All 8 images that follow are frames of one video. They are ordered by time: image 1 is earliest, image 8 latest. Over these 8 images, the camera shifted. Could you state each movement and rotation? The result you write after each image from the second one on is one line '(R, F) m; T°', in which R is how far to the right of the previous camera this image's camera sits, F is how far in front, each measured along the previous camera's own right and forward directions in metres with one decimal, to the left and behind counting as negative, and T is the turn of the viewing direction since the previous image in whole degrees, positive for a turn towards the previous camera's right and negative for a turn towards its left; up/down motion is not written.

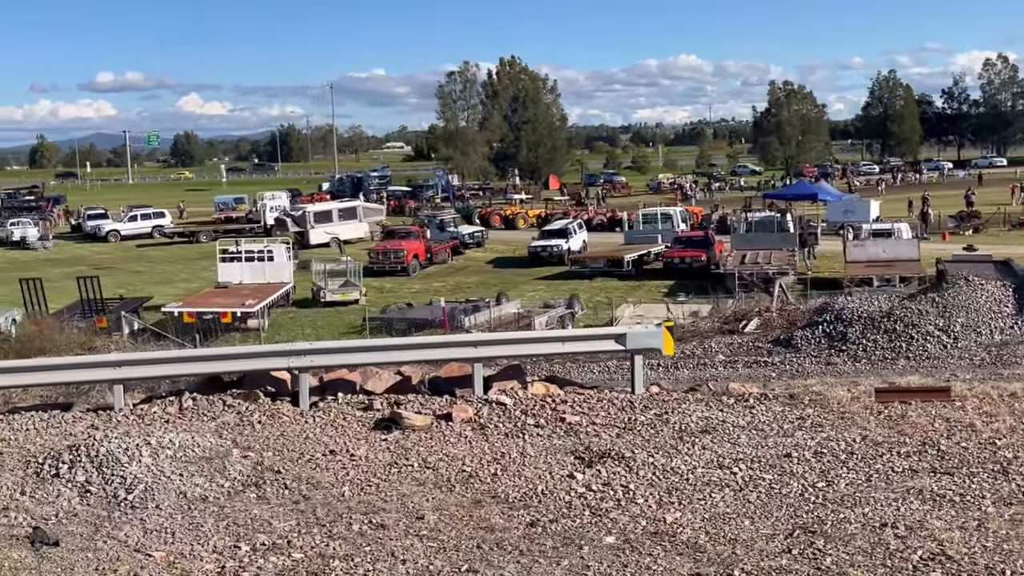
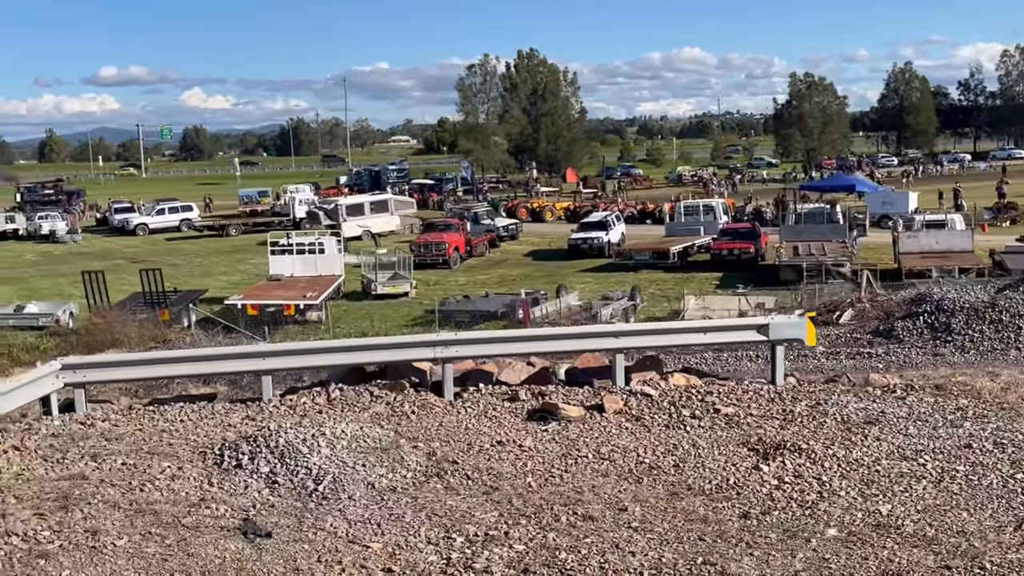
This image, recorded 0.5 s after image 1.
(-0.9, +0.1) m; -1°
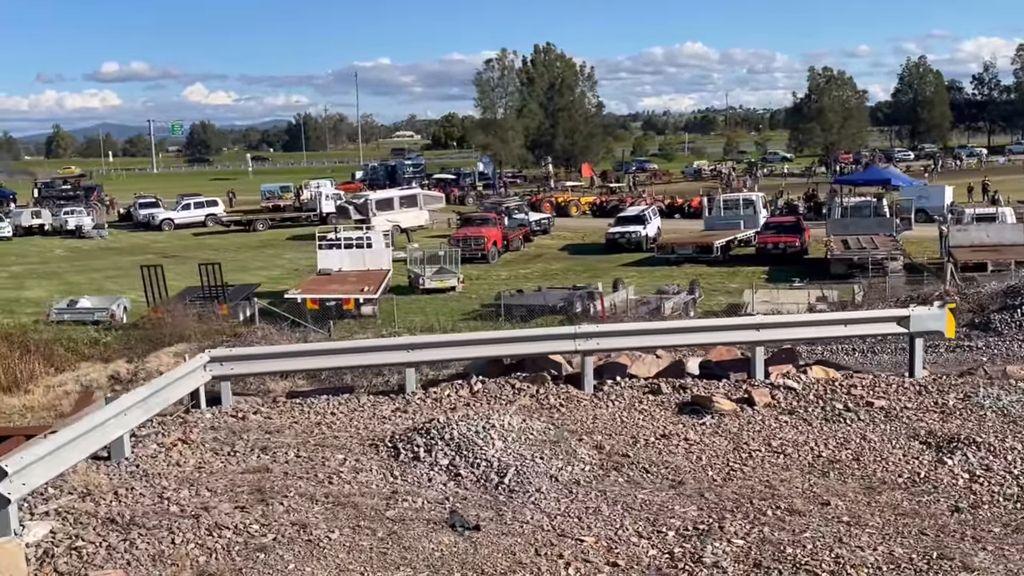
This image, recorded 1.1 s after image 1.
(-0.9, +0.1) m; -1°
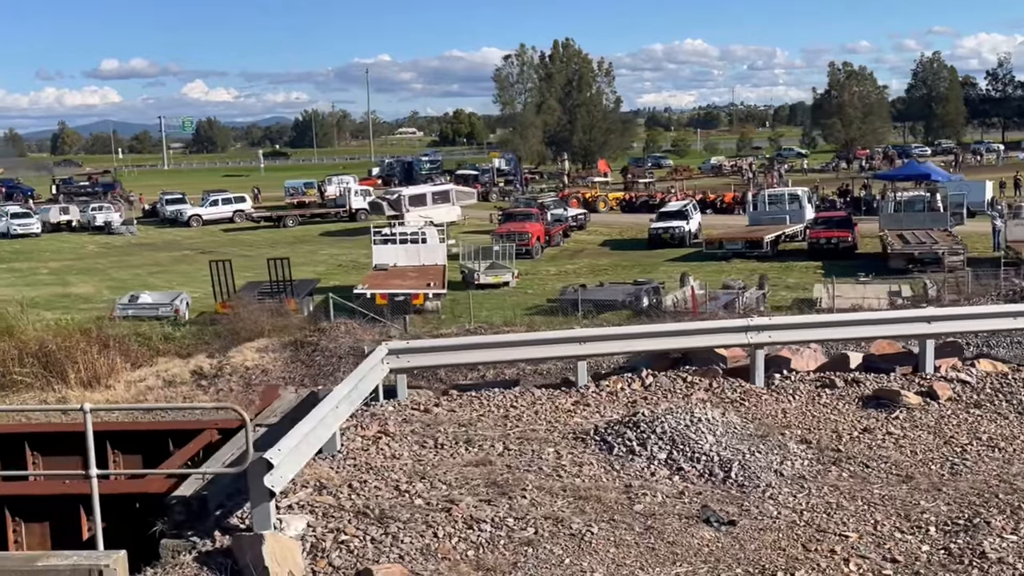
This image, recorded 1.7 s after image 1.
(-1.0, +0.1) m; -1°
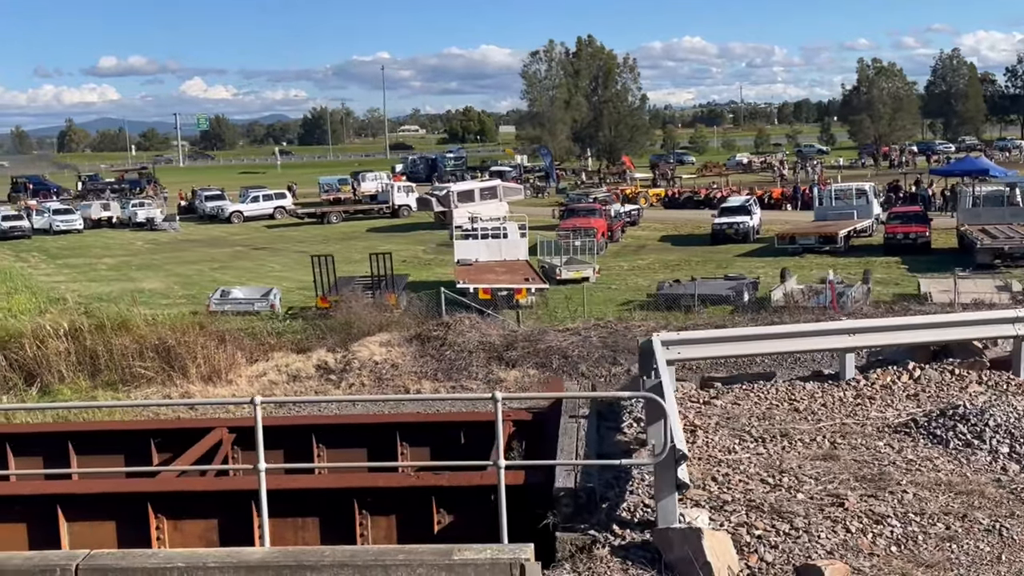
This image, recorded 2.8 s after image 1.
(-1.6, +0.1) m; -1°
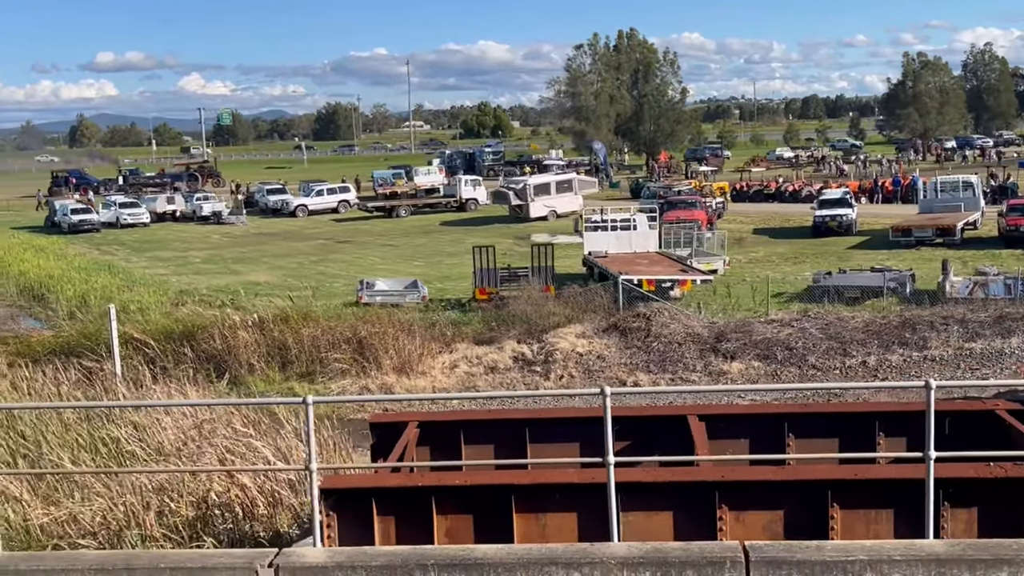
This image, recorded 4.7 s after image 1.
(-2.4, +0.2) m; -1°
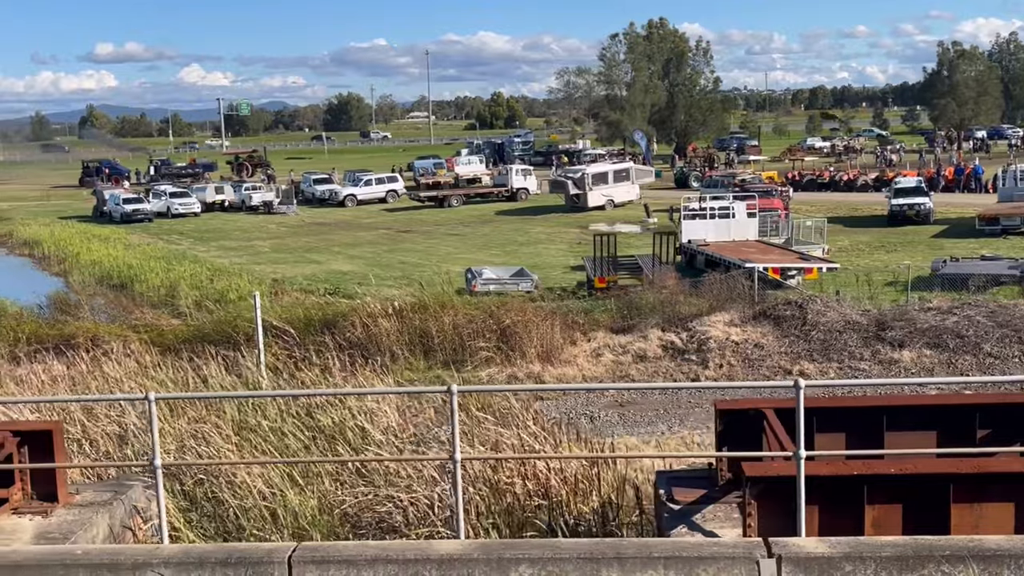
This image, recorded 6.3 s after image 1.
(-1.8, +0.2) m; -1°
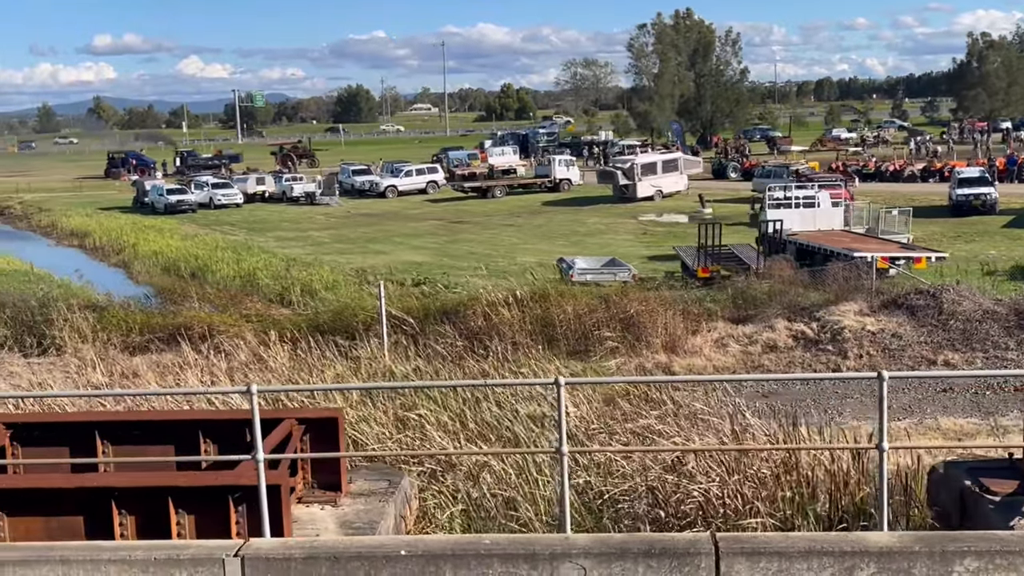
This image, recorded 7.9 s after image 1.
(-1.5, +0.1) m; -1°
